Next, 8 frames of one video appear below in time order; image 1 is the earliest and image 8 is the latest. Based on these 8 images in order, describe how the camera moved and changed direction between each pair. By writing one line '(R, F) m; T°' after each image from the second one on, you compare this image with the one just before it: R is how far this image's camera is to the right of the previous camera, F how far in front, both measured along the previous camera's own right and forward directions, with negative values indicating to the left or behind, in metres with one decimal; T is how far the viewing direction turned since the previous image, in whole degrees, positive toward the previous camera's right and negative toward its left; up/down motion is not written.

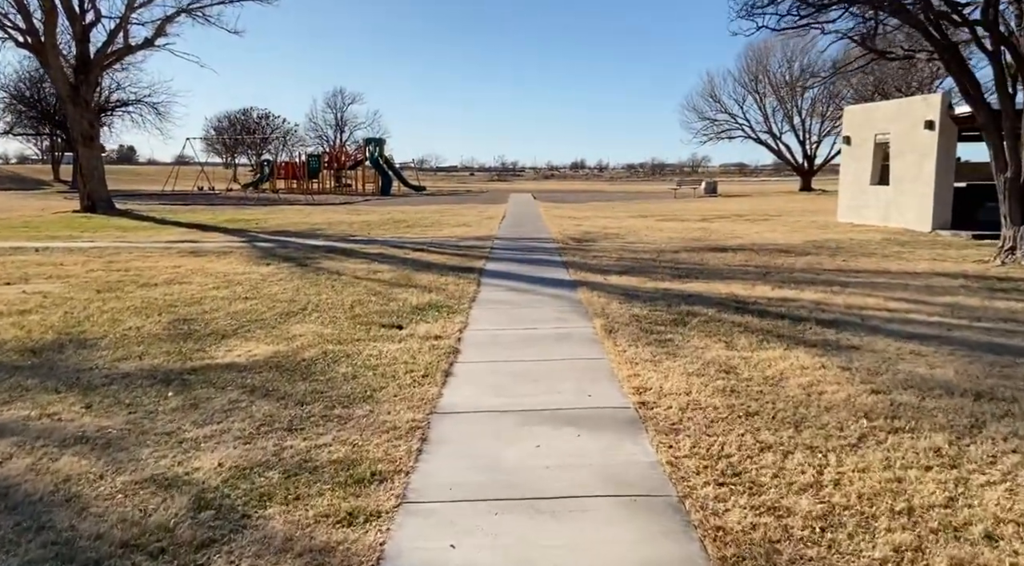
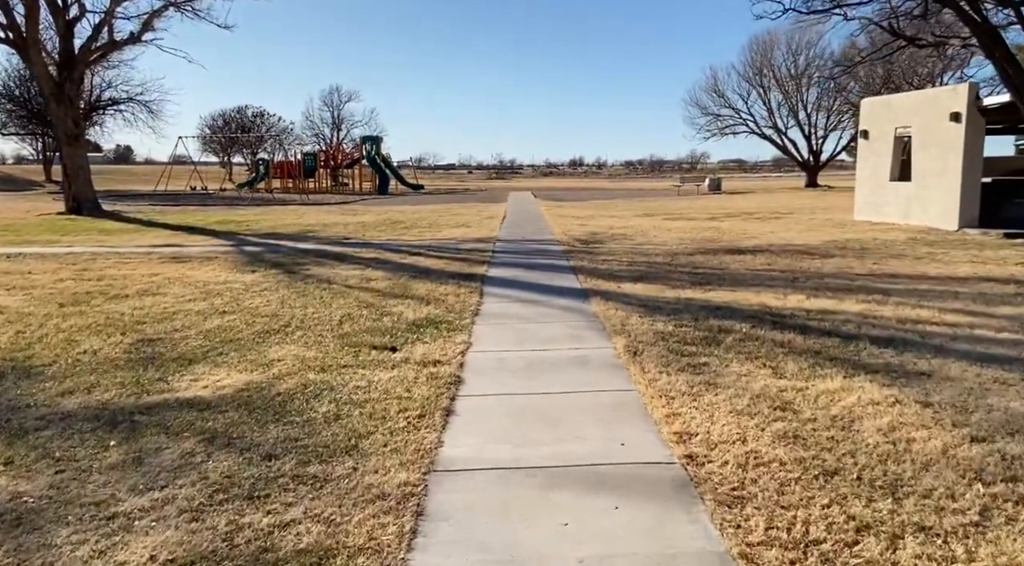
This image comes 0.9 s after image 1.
(-0.1, +0.8) m; 0°
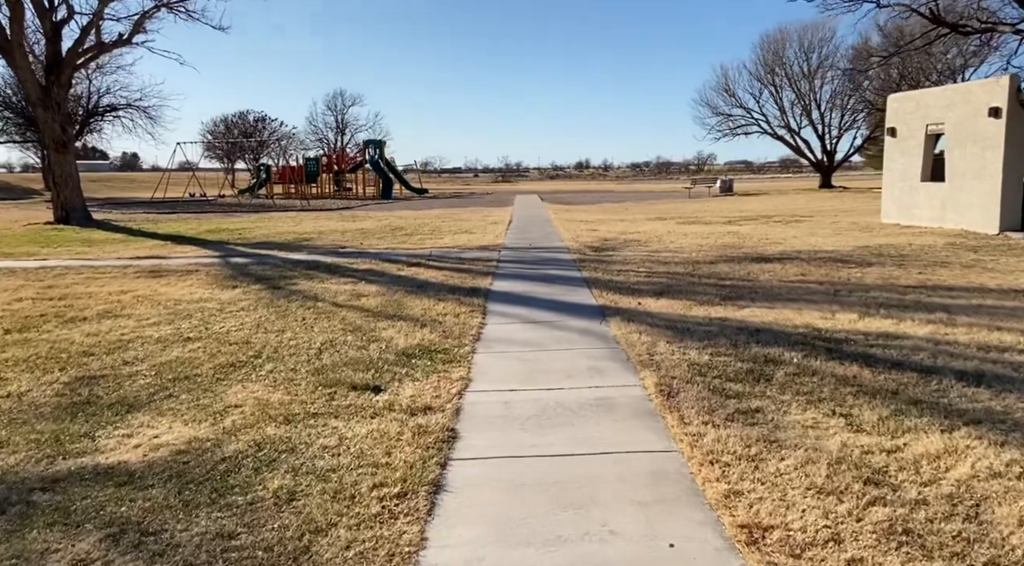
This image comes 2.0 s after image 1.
(0.0, +0.9) m; -1°
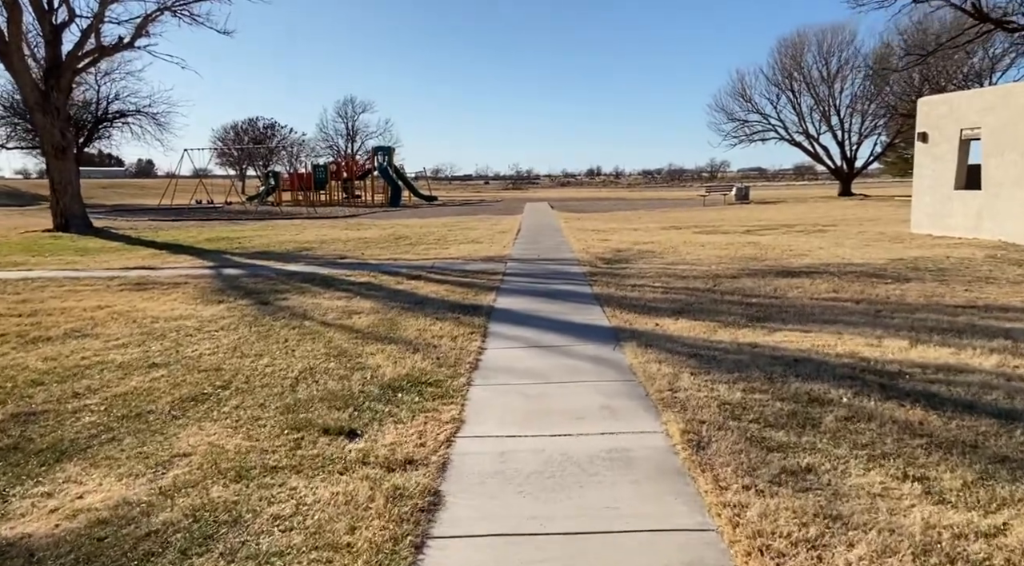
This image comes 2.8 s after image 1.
(+0.1, +0.7) m; -1°
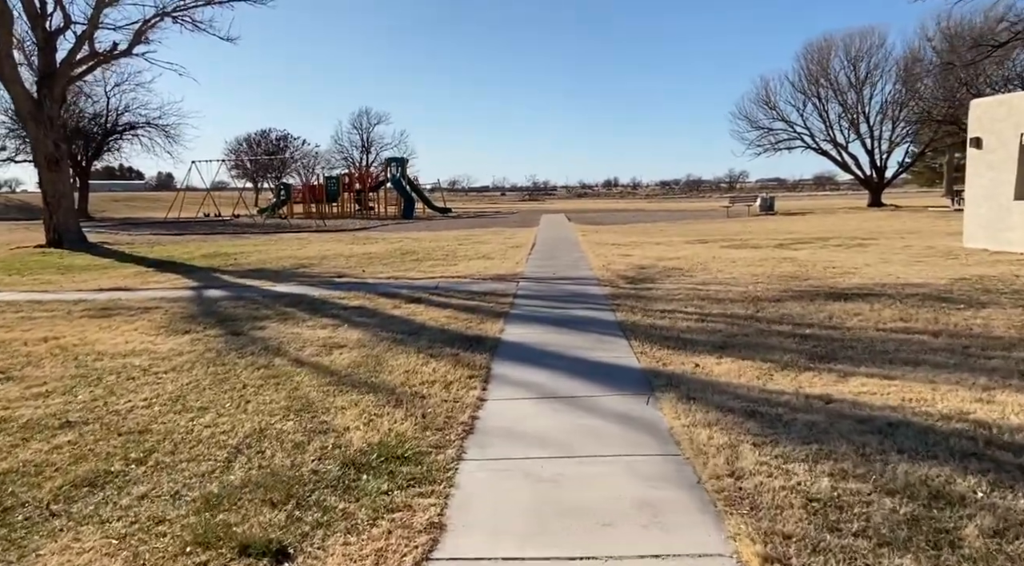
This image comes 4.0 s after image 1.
(+0.1, +1.1) m; -1°
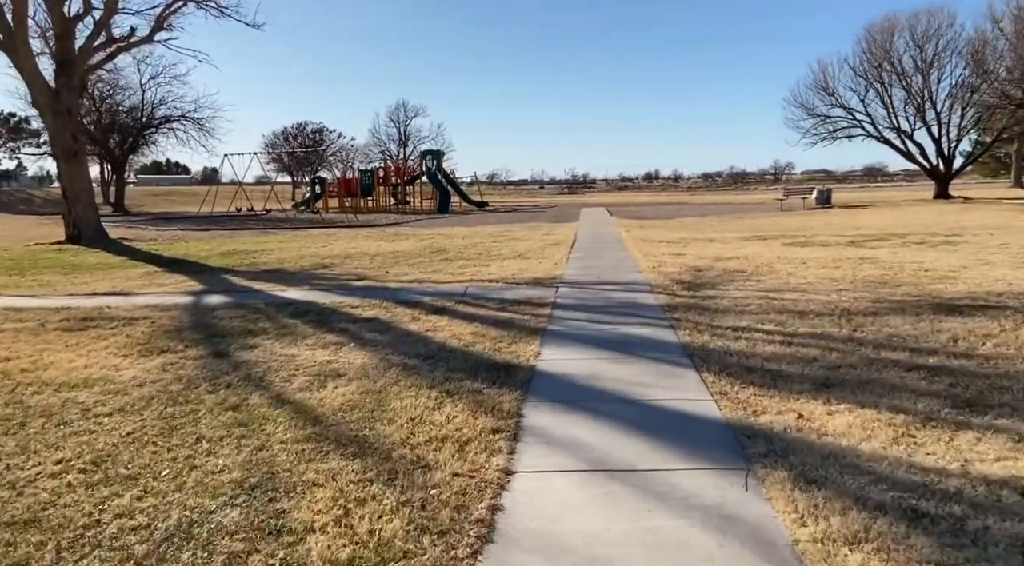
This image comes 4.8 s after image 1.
(0.0, +1.3) m; -3°
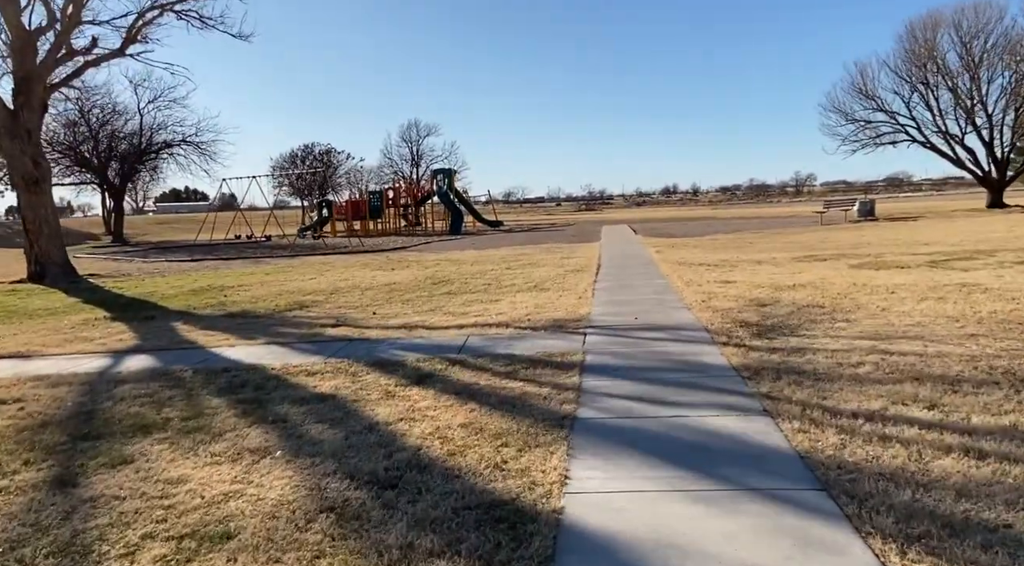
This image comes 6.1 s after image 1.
(+0.1, +2.2) m; -2°
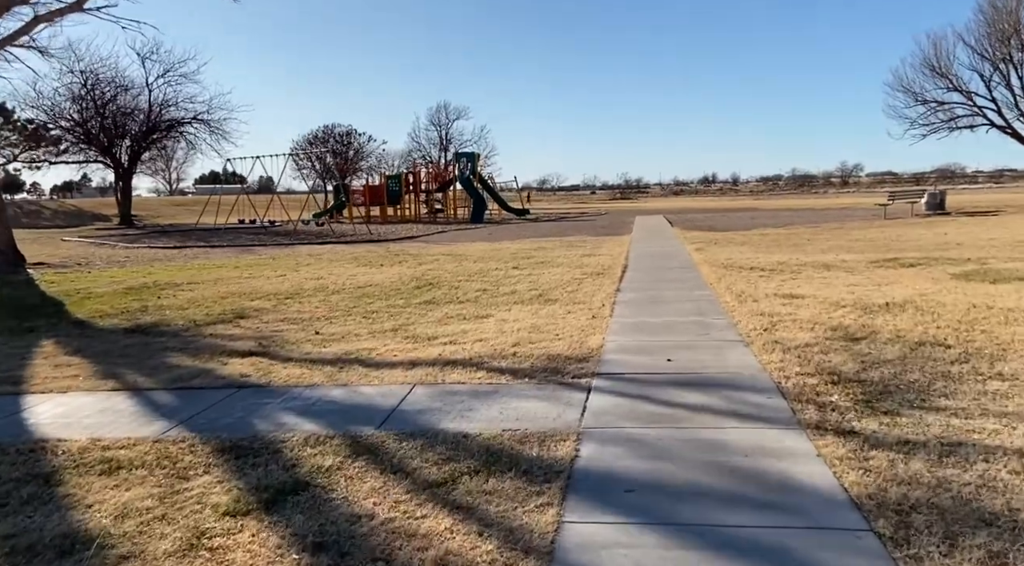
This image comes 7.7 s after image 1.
(+0.5, +2.5) m; -3°
